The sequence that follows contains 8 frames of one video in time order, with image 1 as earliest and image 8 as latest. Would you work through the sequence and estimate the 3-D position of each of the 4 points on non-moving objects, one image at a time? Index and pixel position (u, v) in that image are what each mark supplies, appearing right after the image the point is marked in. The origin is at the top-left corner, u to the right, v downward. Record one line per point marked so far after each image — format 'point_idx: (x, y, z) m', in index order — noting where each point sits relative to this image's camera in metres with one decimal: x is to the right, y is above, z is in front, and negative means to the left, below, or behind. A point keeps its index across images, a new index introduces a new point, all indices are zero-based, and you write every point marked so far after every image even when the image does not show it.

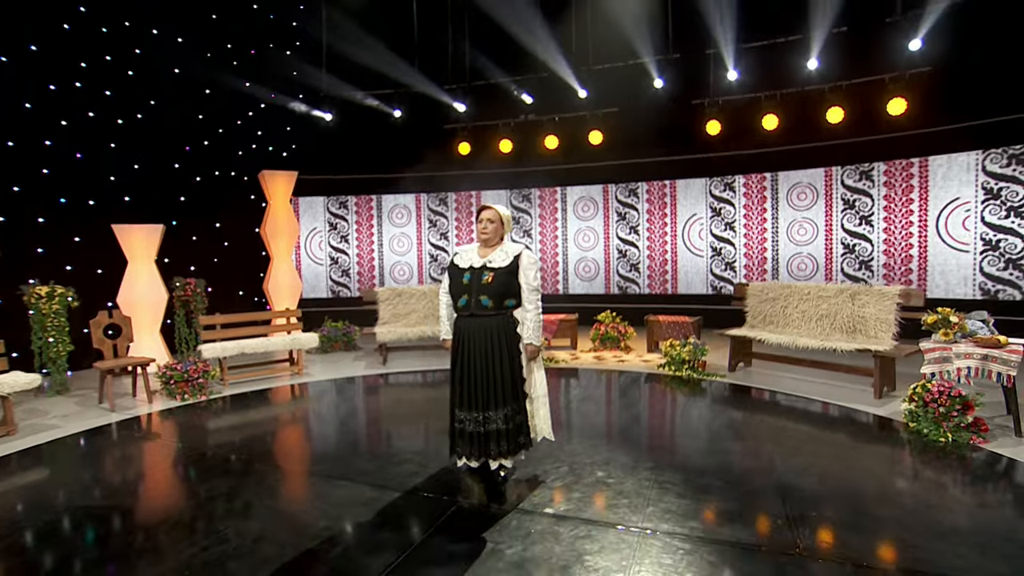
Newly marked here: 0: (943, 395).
0: (+3.3, -0.8, +5.5) m
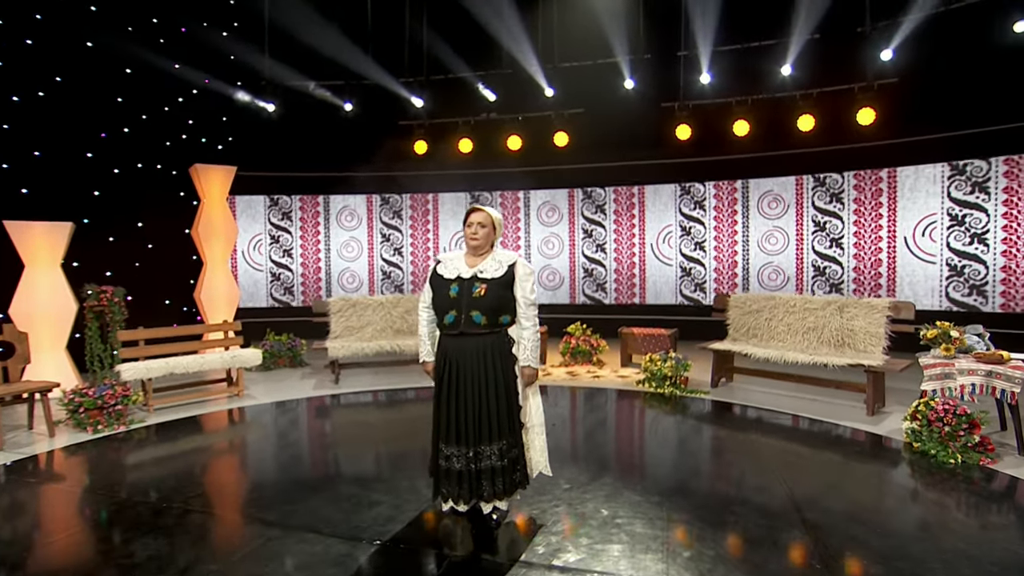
0: (+3.2, -0.9, +5.3) m
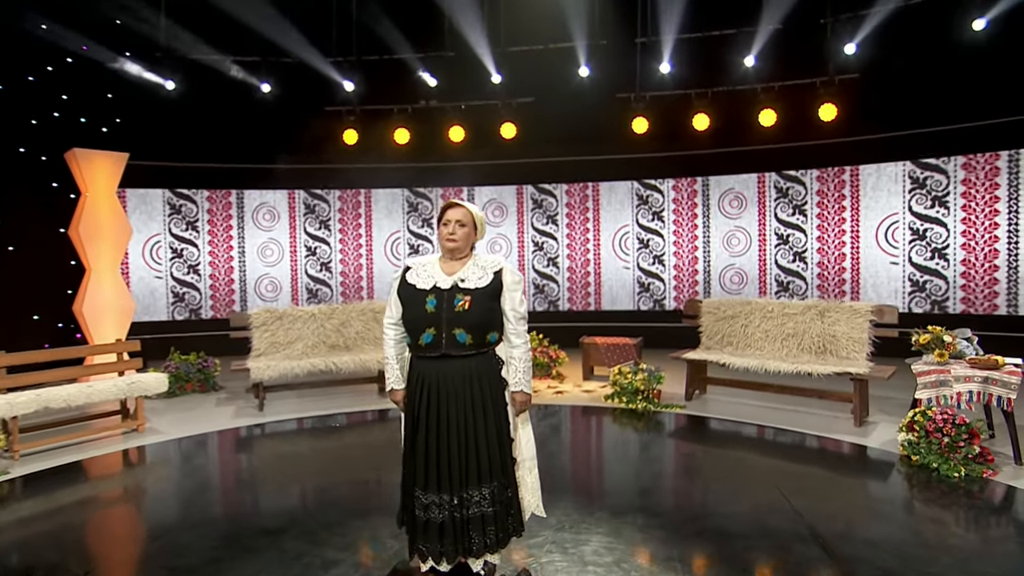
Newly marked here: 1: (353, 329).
0: (+3.1, -1.0, +5.0) m
1: (-1.4, -0.4, +6.5) m
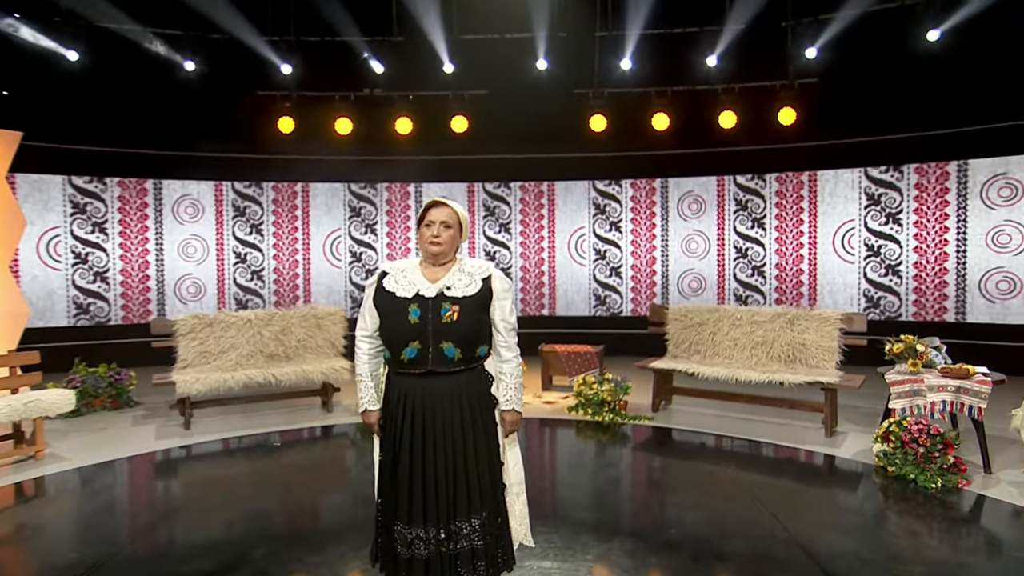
0: (+2.9, -1.0, +4.9) m
1: (-1.8, -0.4, +5.8) m
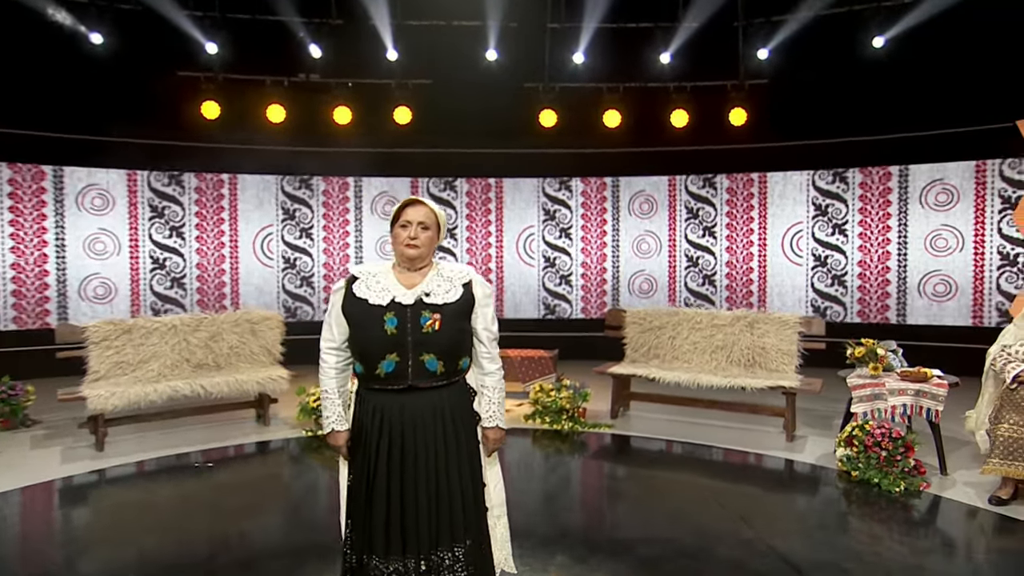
0: (+2.6, -1.0, +4.9) m
1: (-2.1, -0.4, +5.2) m
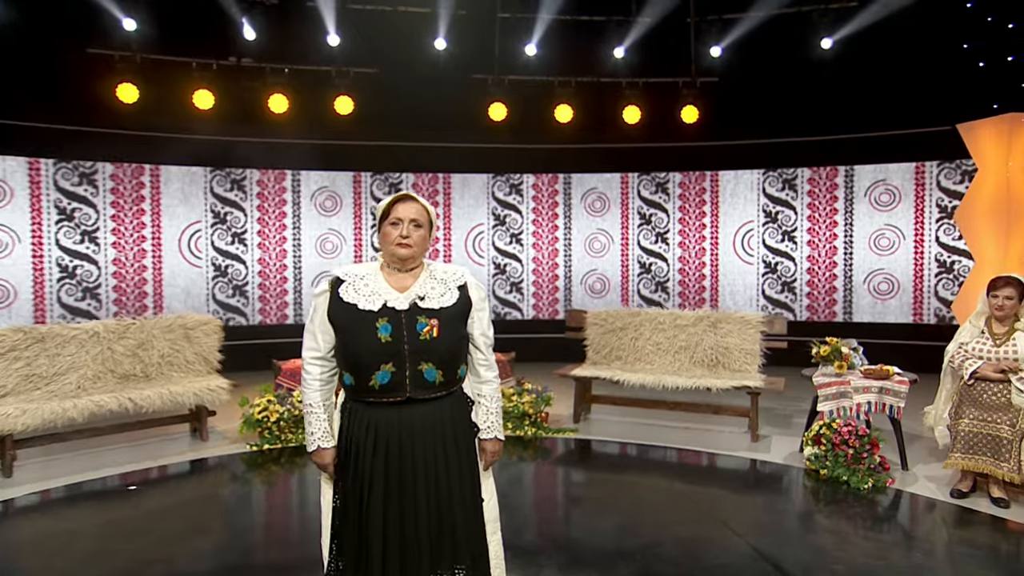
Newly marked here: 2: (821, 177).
0: (+2.4, -1.0, +4.9) m
1: (-2.4, -0.4, +4.7) m
2: (+3.0, +1.1, +7.0) m
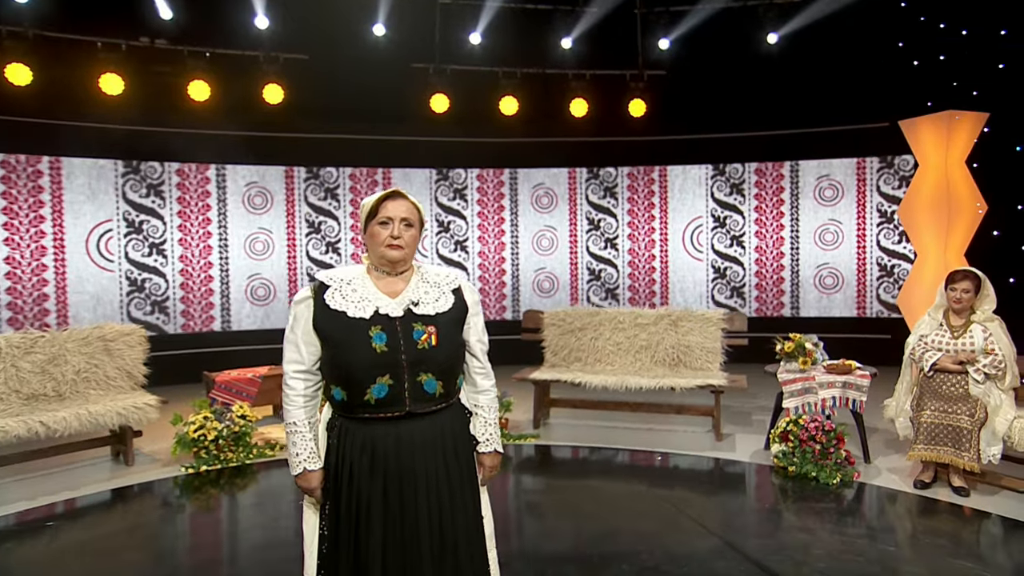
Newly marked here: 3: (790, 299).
0: (+2.1, -1.0, +4.9) m
1: (-2.5, -0.5, +4.1) m
2: (+2.5, +1.1, +7.0) m
3: (+2.8, -0.1, +7.1) m
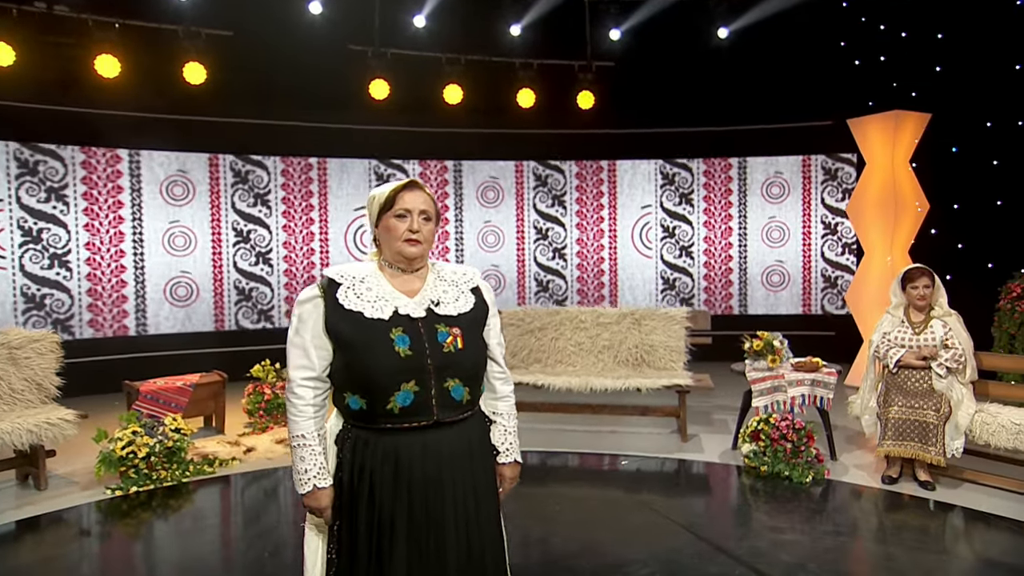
0: (+1.9, -1.0, +4.8) m
1: (-2.7, -0.4, +3.4) m
2: (+2.0, +1.1, +7.0) m
3: (+2.2, -0.1, +7.1) m
